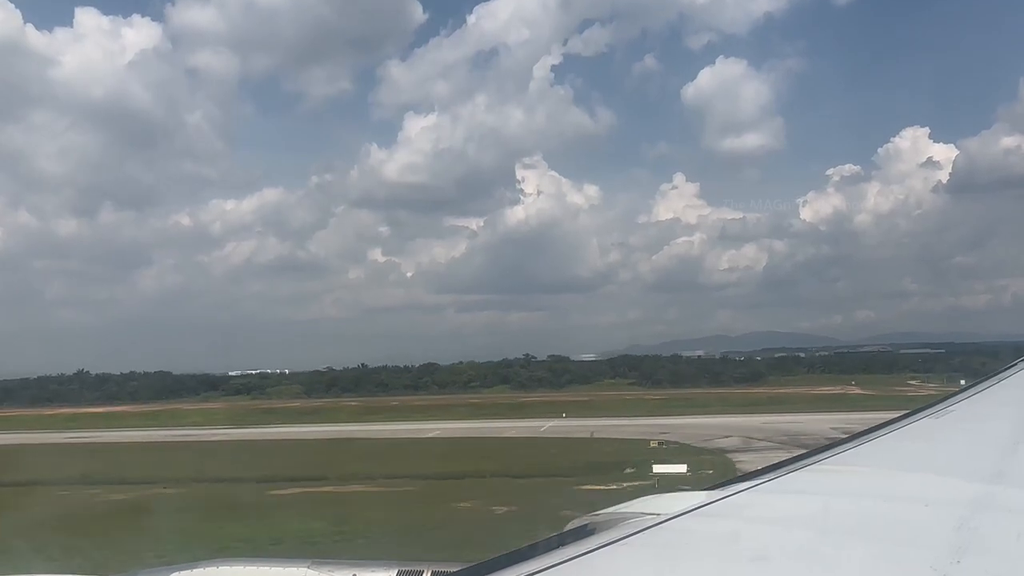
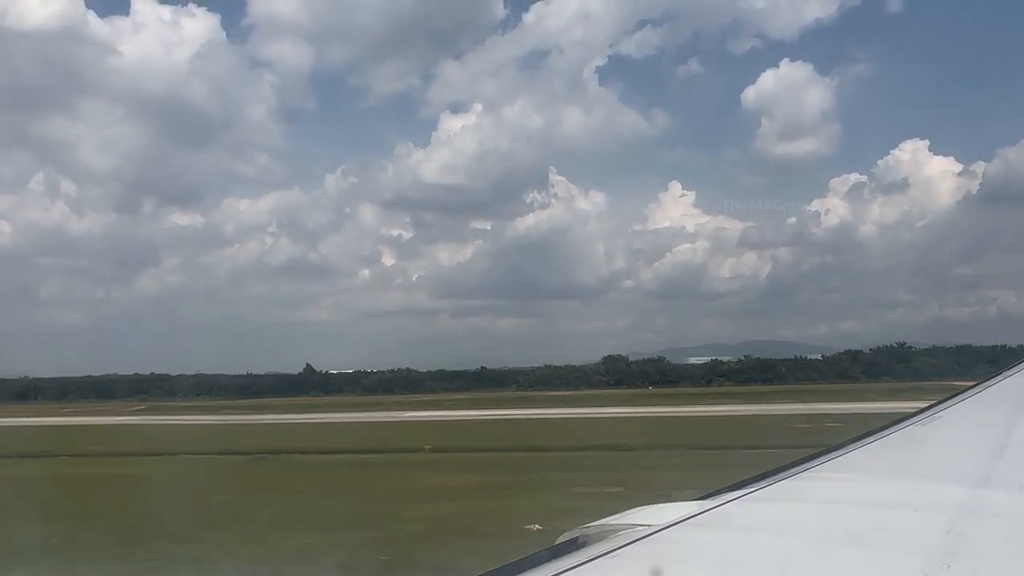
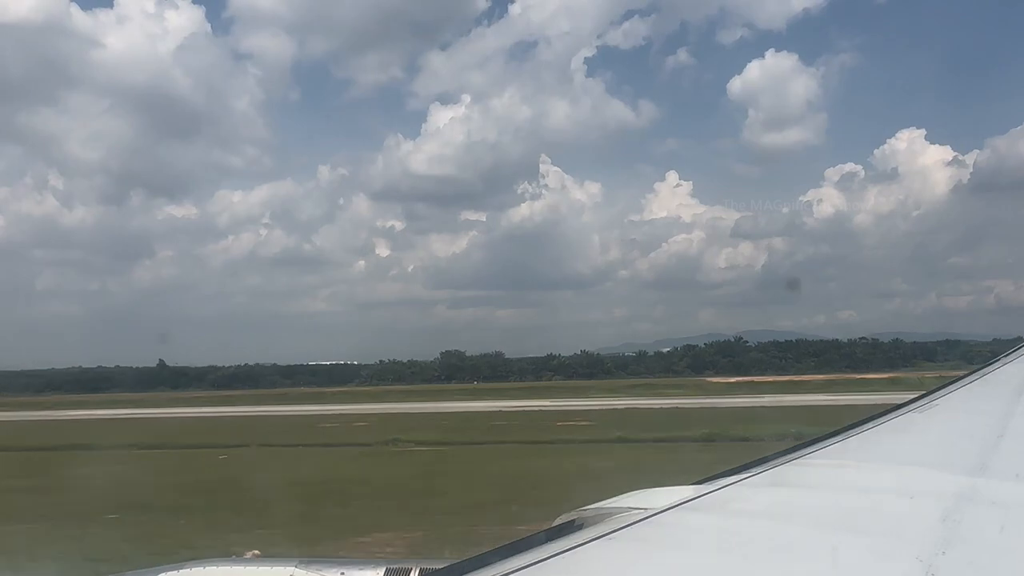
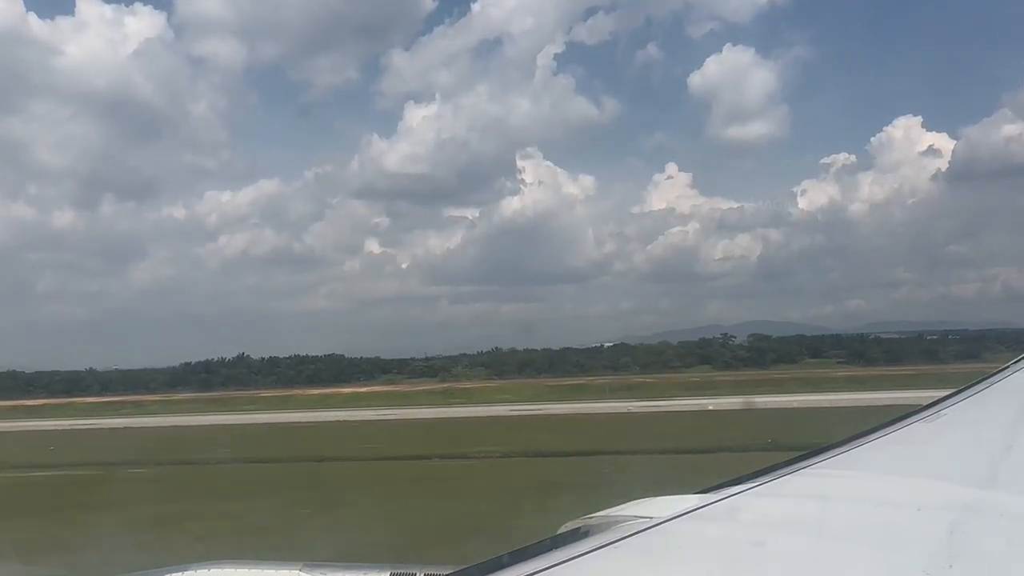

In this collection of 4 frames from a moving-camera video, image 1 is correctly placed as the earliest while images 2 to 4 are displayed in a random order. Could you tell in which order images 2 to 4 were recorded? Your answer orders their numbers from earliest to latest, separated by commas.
4, 3, 2
